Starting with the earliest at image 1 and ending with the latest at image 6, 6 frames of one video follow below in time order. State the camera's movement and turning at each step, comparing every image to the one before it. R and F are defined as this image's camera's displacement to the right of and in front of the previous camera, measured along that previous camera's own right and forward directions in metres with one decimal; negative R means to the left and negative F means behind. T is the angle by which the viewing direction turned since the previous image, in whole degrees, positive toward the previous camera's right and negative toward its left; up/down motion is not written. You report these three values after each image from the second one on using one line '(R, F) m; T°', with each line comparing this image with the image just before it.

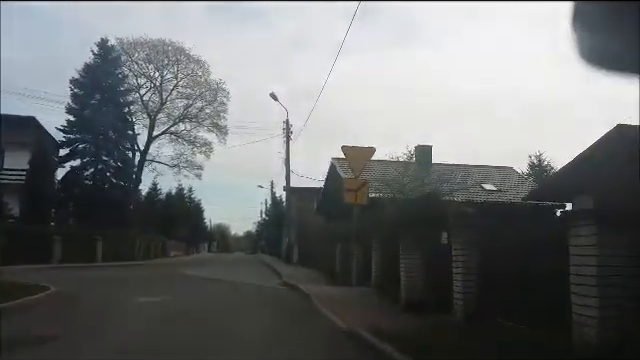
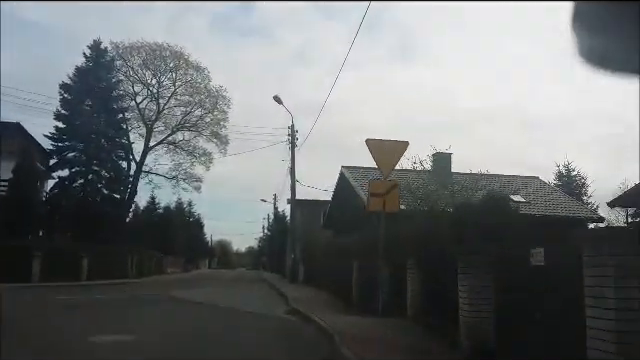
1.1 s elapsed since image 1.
(-0.4, +2.9) m; 0°
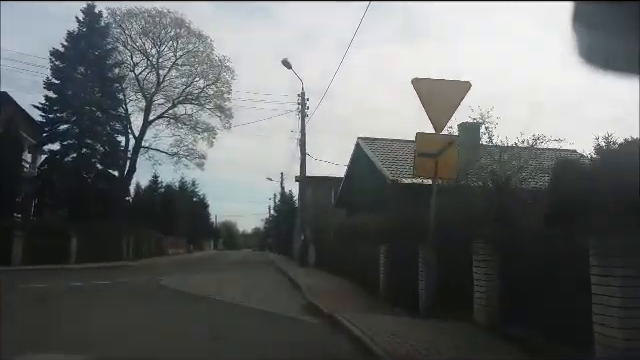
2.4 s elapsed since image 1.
(-0.4, +3.0) m; -1°
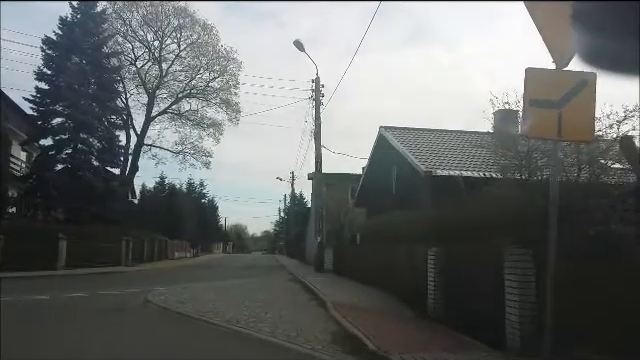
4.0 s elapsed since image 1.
(-0.4, +3.0) m; -1°
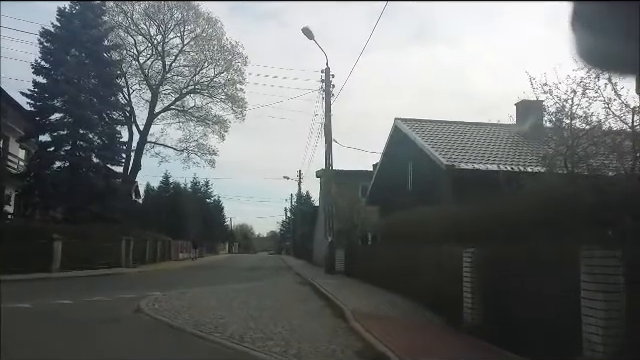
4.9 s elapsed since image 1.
(-0.2, +1.5) m; -1°
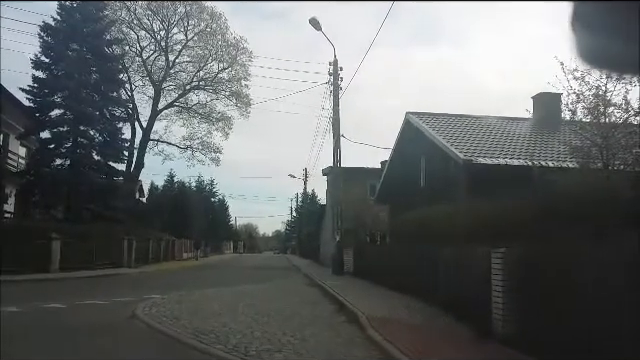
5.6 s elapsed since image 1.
(-0.1, +0.9) m; -1°
